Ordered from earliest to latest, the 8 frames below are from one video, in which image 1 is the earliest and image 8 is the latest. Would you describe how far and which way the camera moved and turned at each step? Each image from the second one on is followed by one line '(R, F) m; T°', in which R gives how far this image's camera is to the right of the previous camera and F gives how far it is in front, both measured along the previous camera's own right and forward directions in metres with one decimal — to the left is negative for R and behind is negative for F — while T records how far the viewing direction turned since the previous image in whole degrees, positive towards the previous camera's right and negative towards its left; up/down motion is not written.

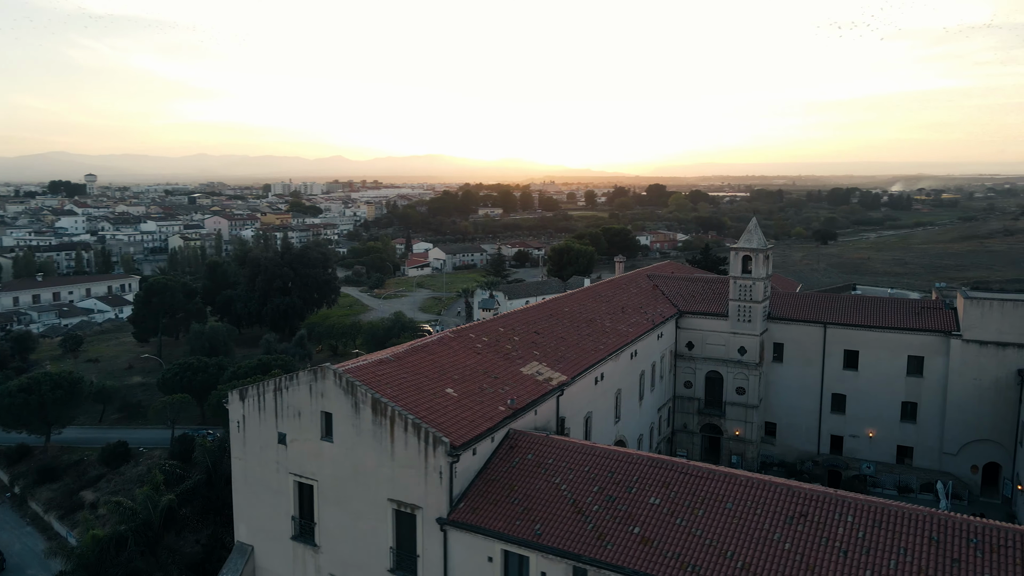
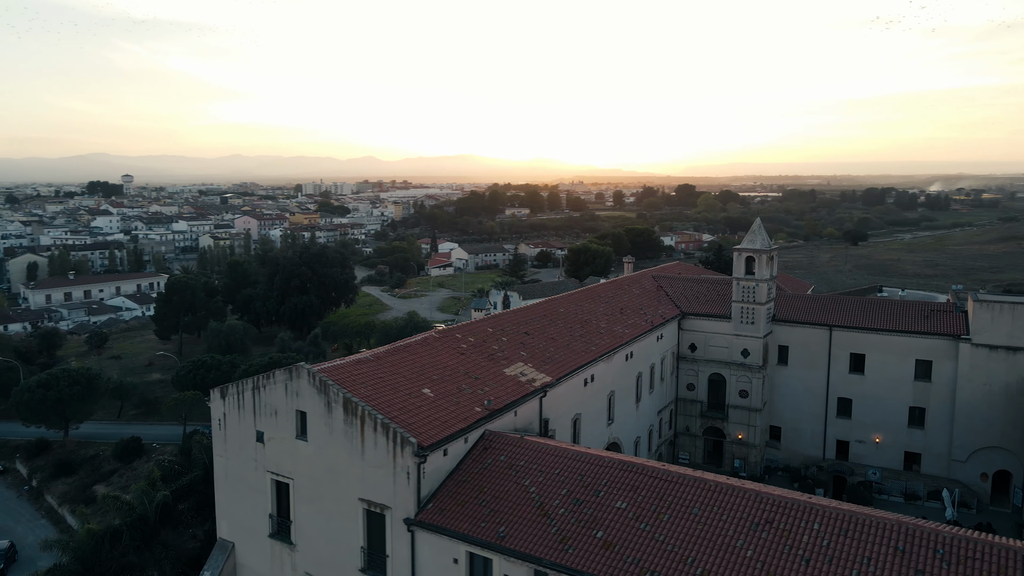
(+1.0, +0.1) m; -2°
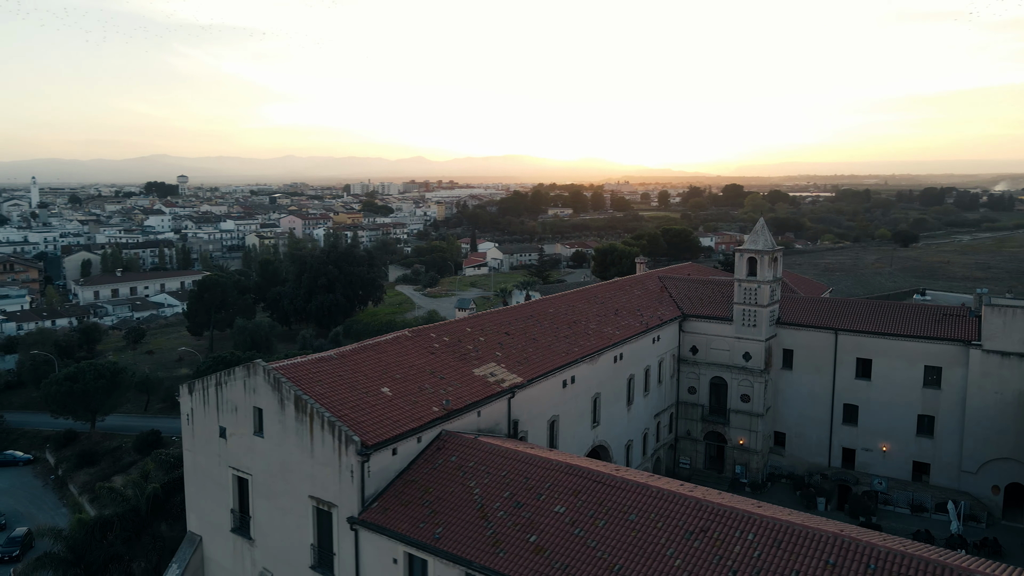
(+1.7, +0.2) m; -4°
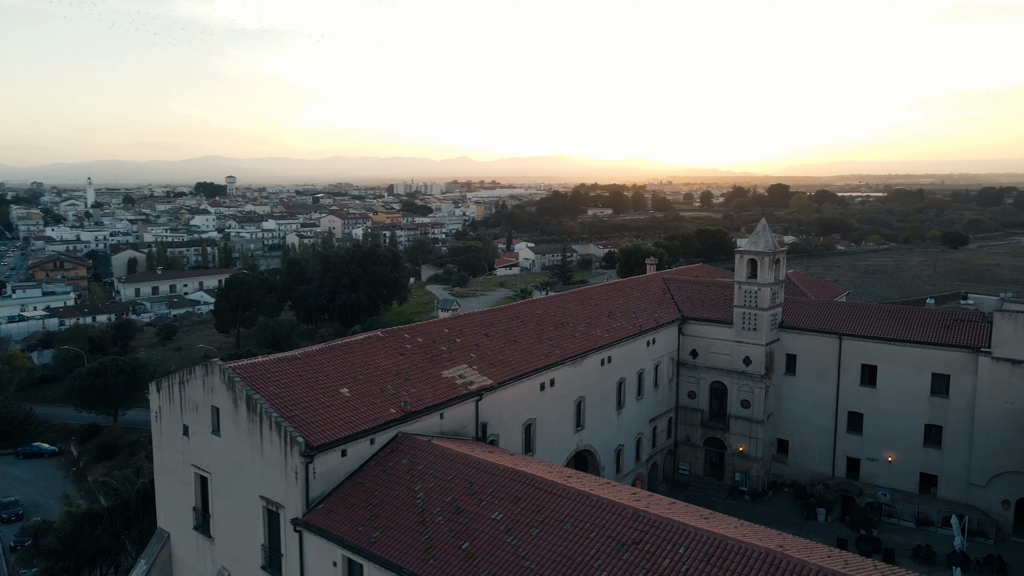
(+1.6, +0.3) m; -3°
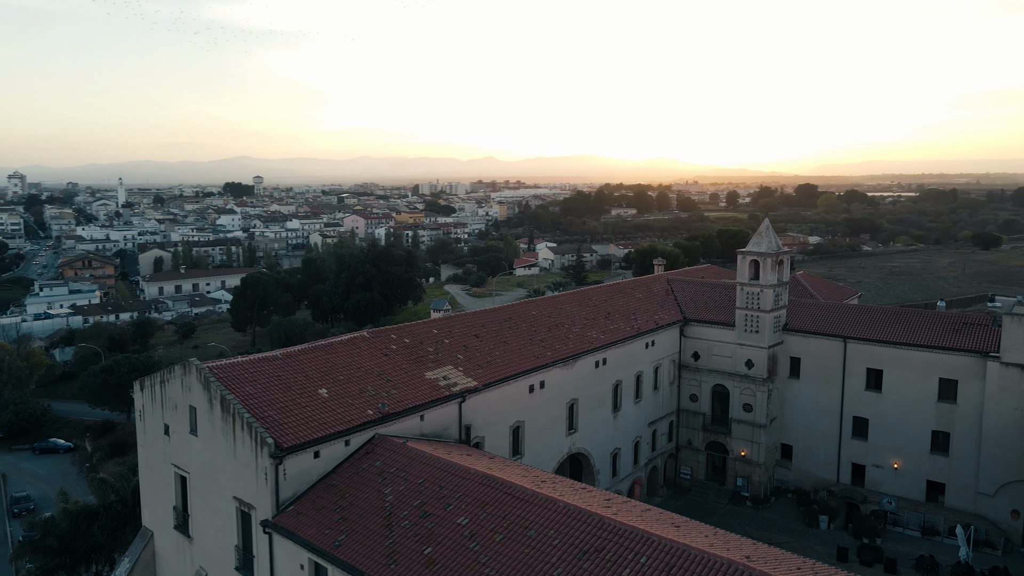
(+0.9, +0.2) m; -2°
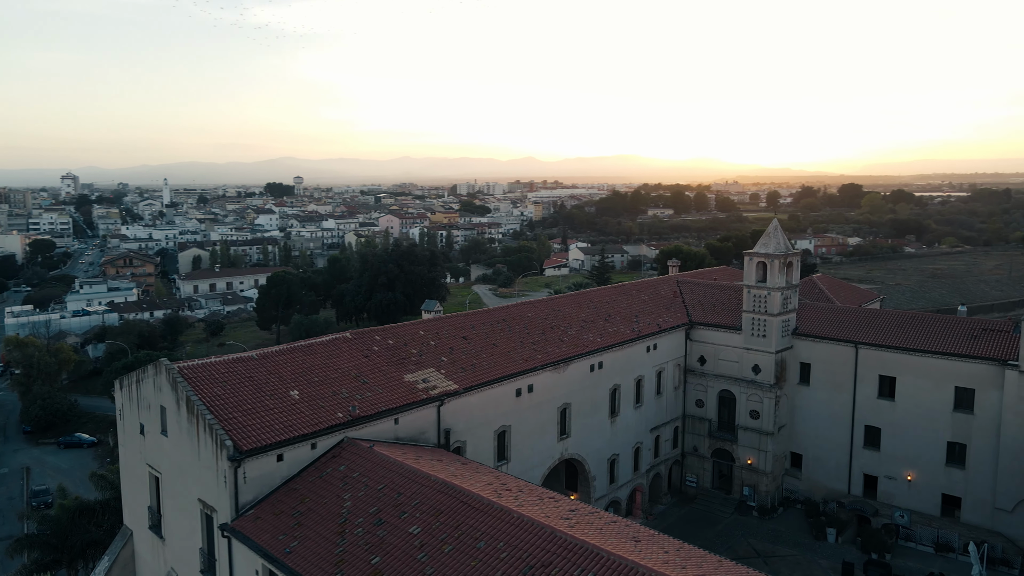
(+1.2, +0.4) m; -3°
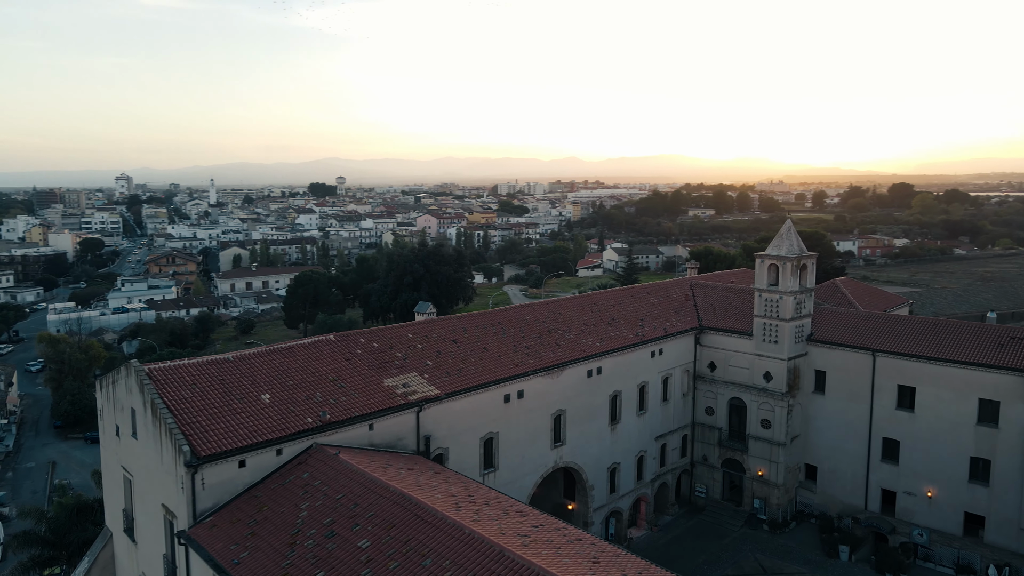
(+1.2, +0.6) m; -3°
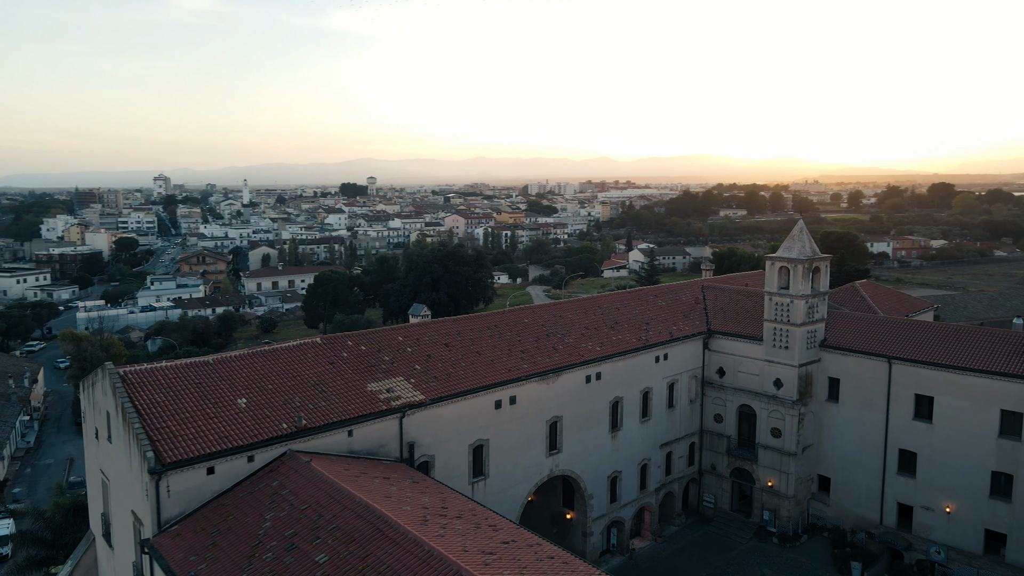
(+0.9, +0.6) m; -2°
